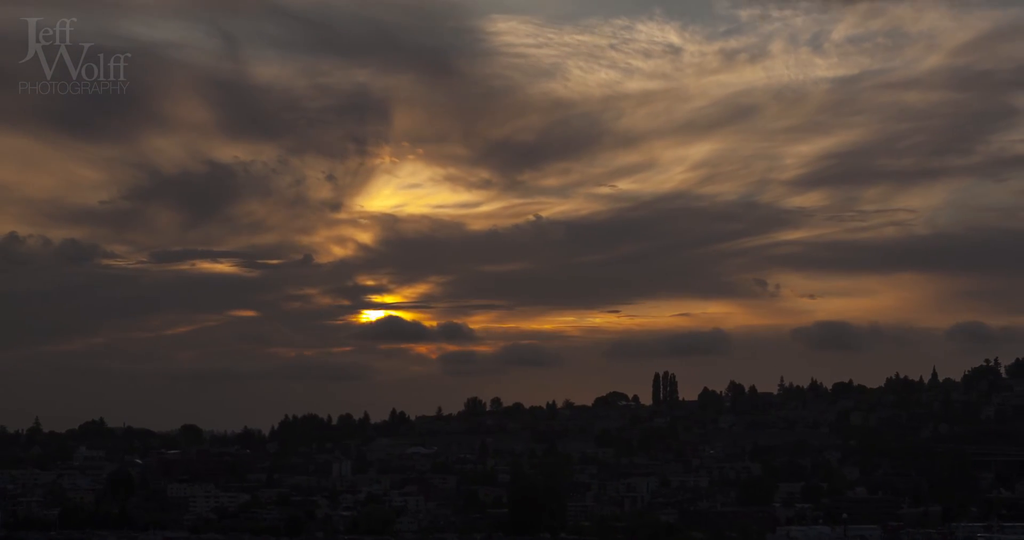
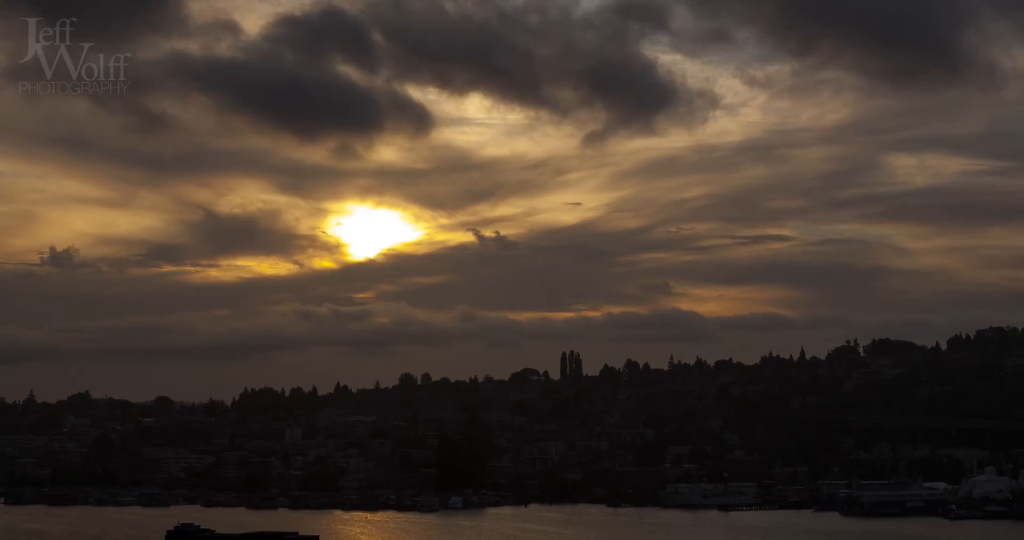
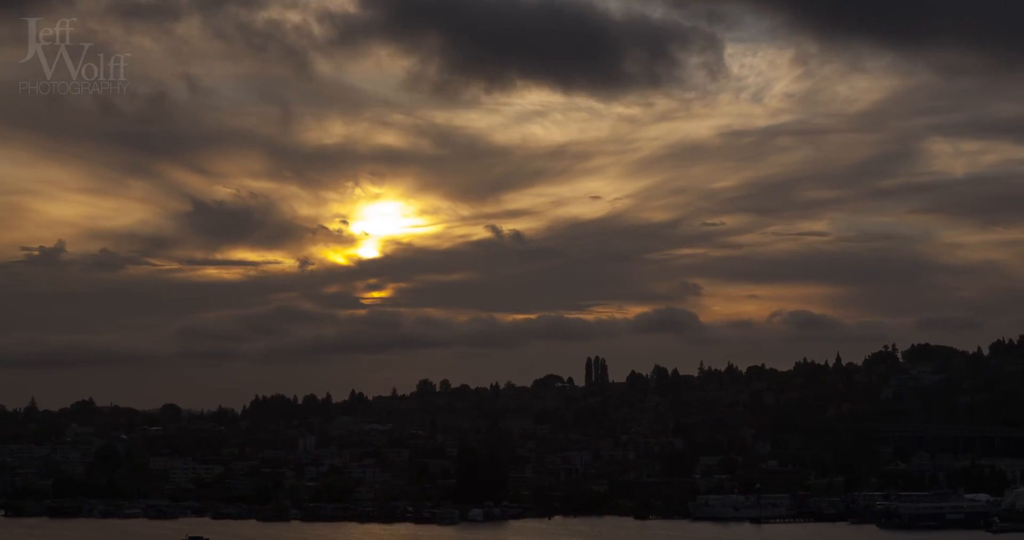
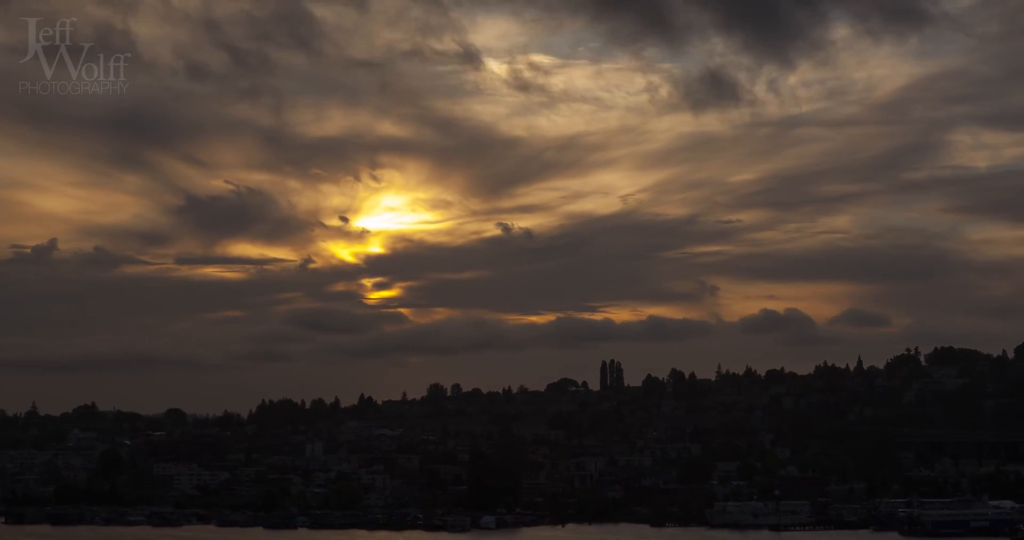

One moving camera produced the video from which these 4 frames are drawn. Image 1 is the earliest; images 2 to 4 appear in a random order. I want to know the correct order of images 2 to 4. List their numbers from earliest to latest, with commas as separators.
4, 3, 2
